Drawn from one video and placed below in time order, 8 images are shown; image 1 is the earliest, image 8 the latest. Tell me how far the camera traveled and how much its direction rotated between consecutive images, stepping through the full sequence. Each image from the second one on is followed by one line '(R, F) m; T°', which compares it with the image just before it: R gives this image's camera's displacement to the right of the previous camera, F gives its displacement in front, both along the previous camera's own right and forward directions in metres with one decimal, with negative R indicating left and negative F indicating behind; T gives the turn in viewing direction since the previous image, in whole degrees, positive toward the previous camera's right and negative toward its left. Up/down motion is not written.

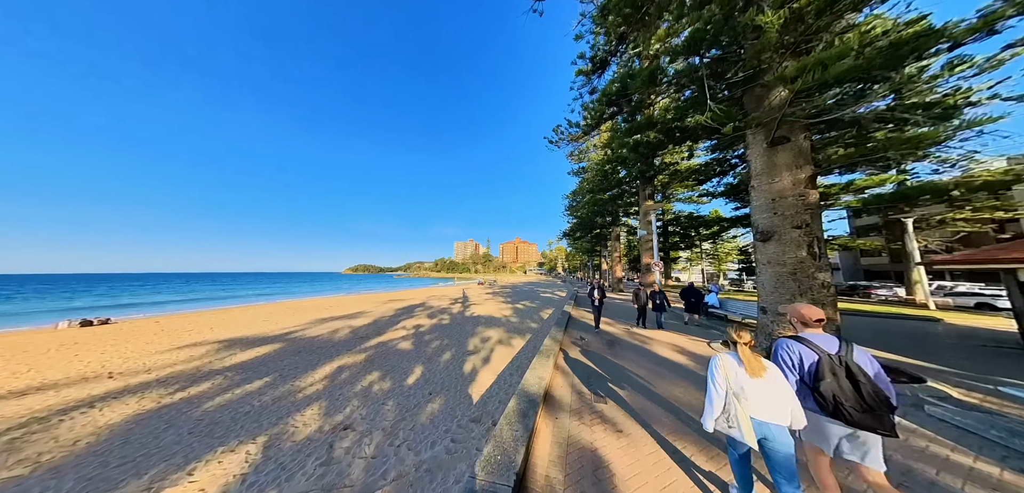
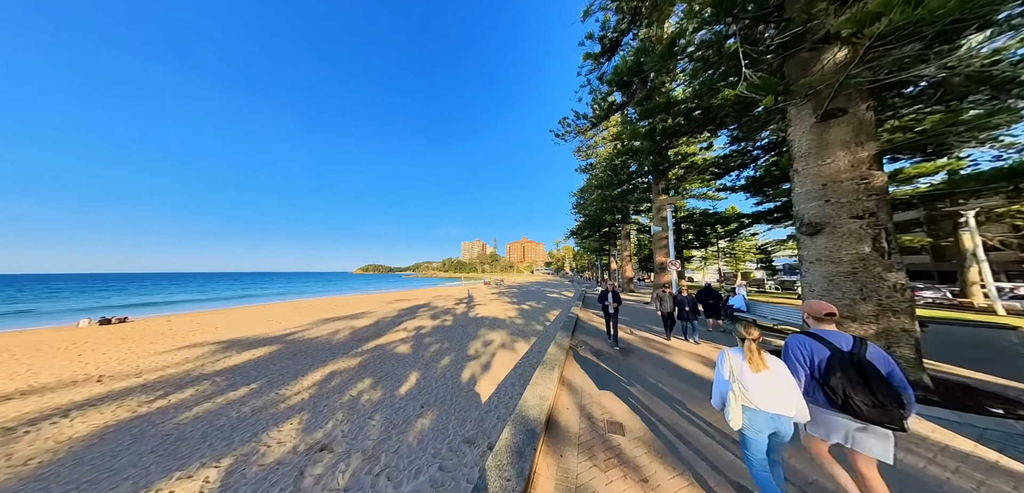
(+0.1, +0.5) m; -2°
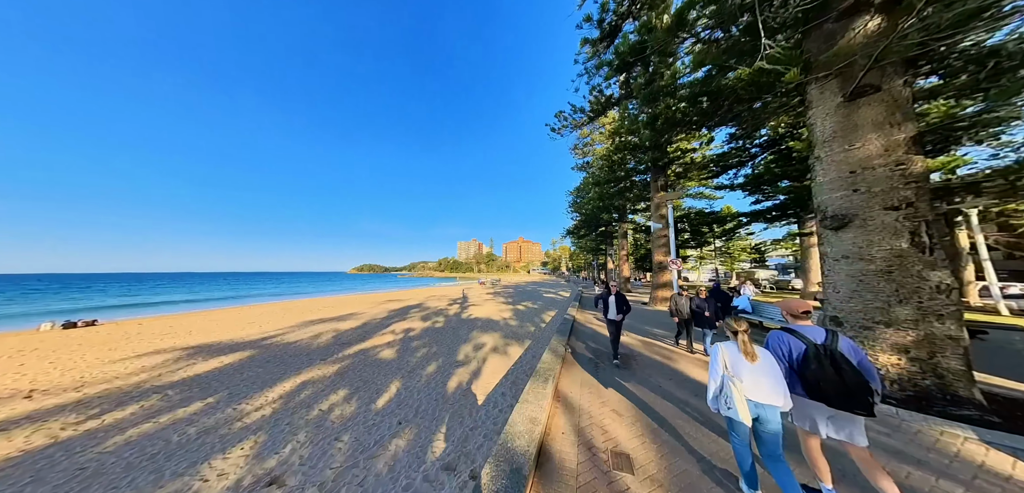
(+0.1, +0.4) m; +1°
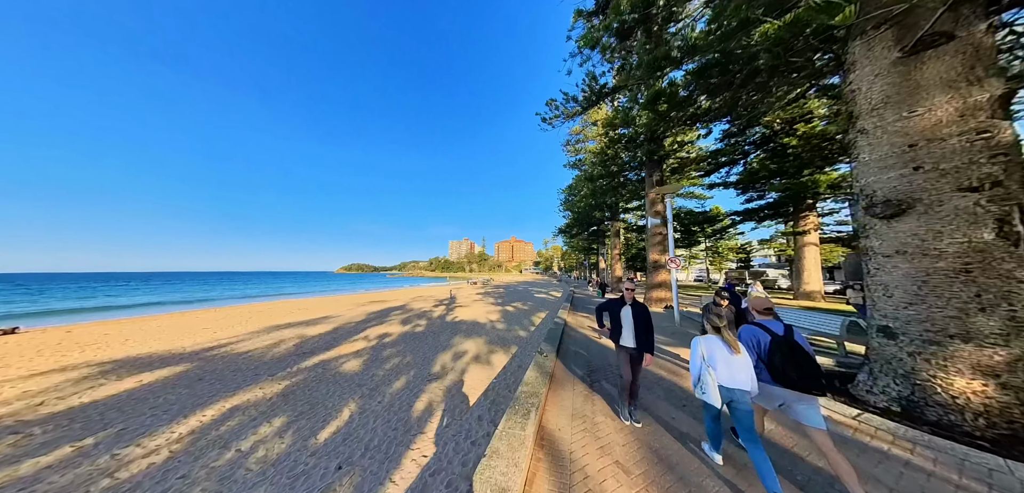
(+0.2, +0.7) m; +2°
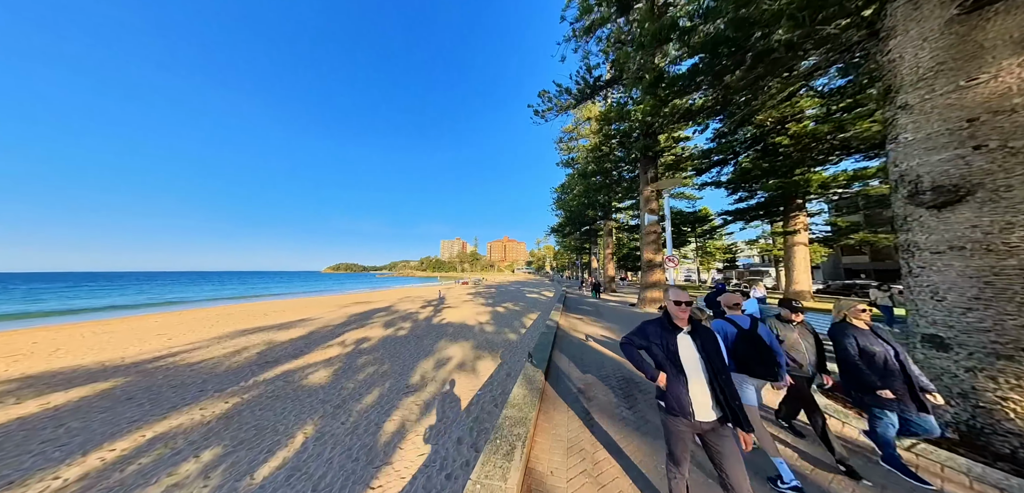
(+0.1, +0.5) m; +2°
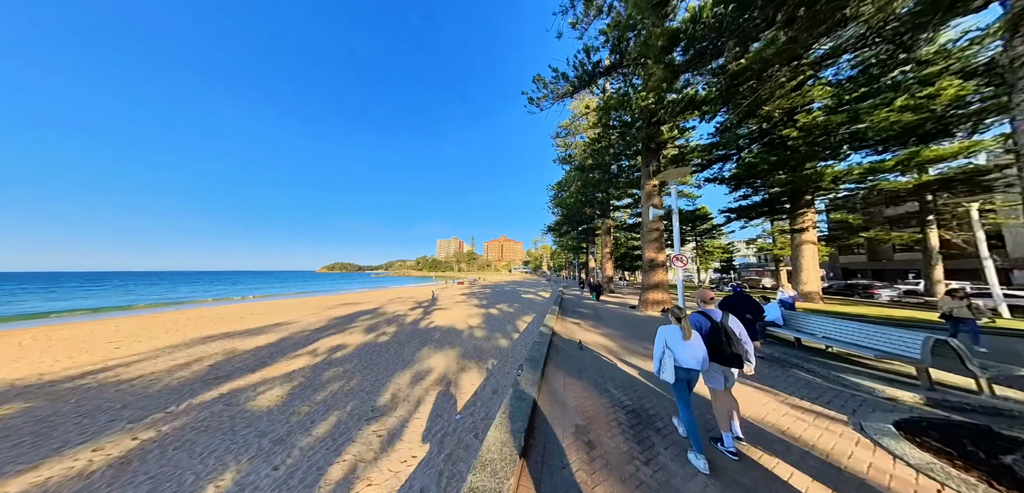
(+0.2, +0.7) m; +1°
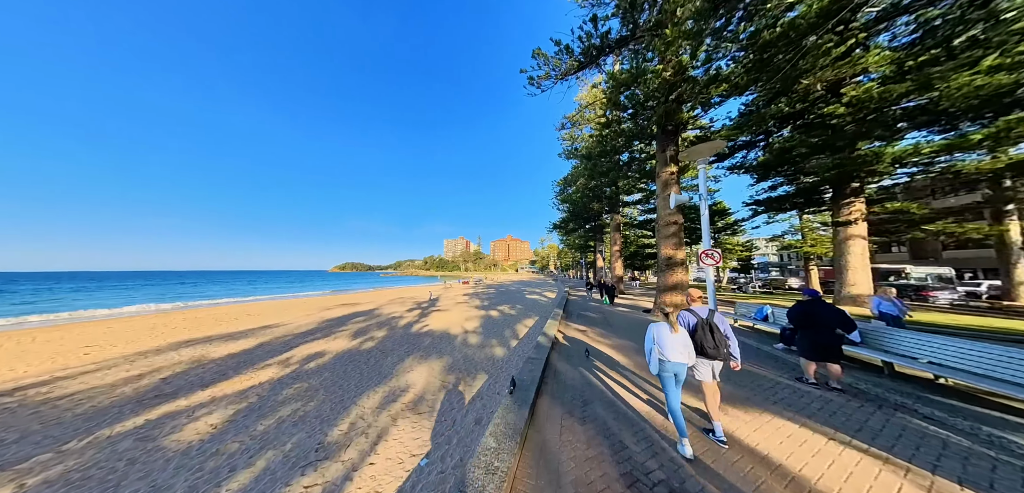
(+0.3, +0.9) m; -2°
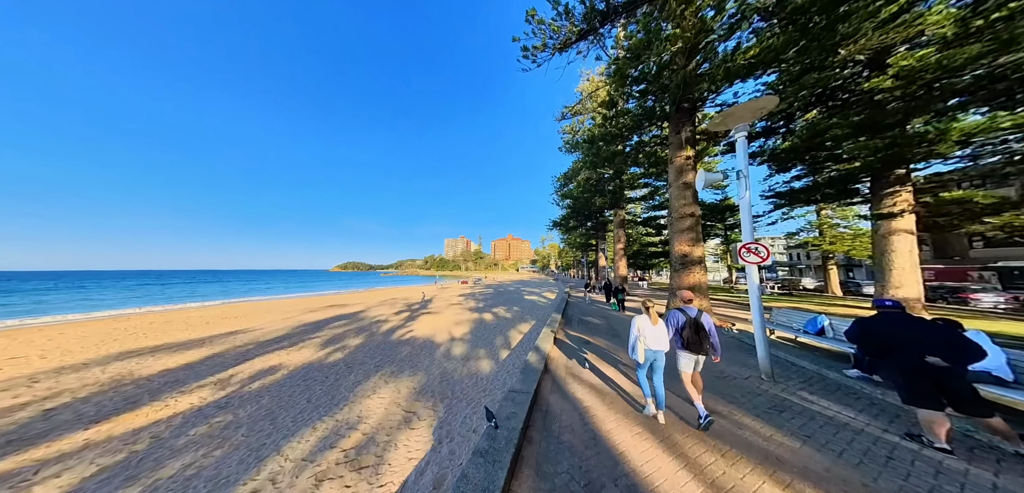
(+0.3, +1.1) m; 0°
